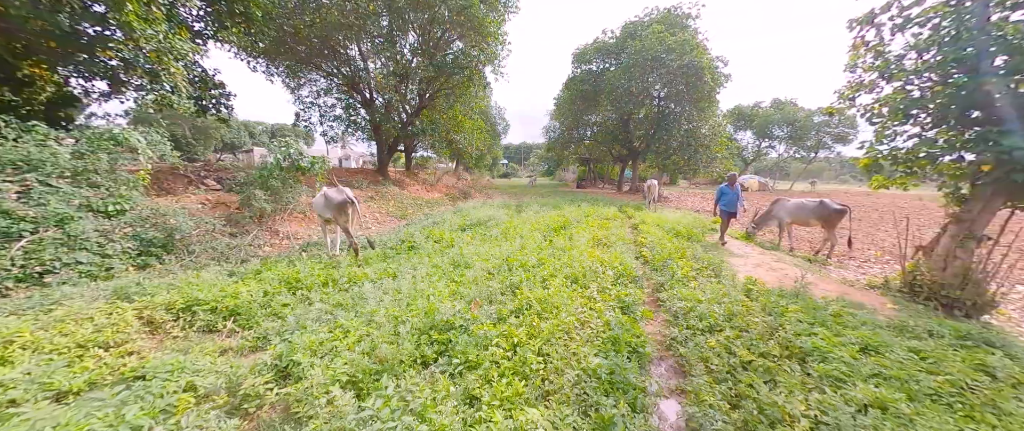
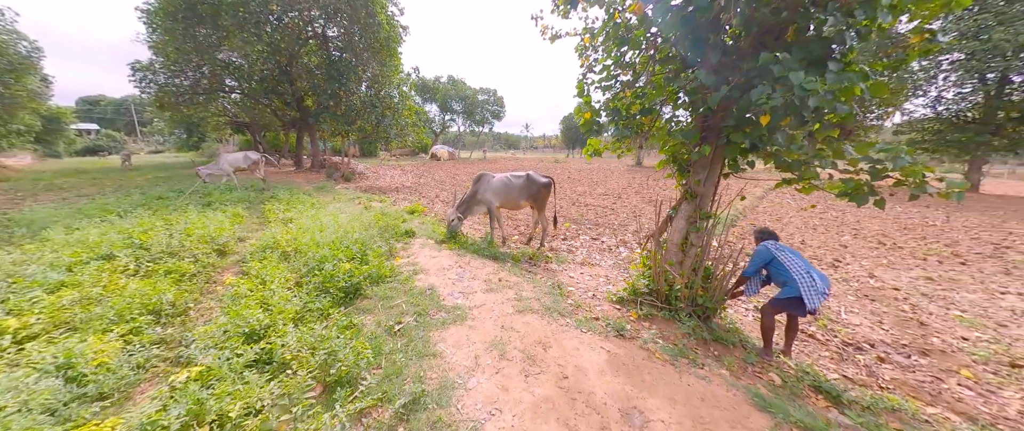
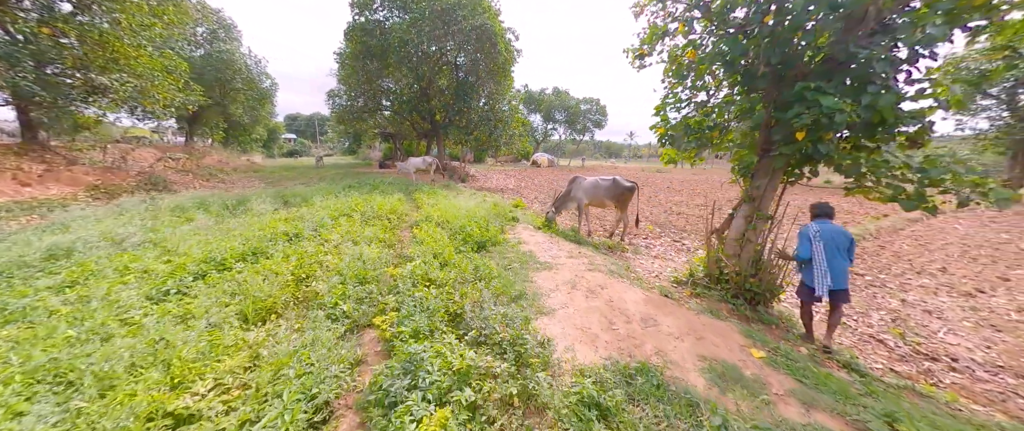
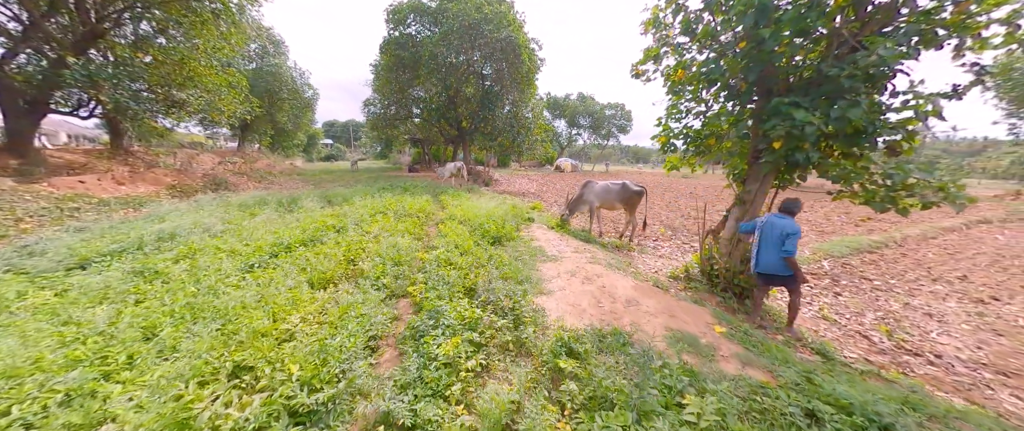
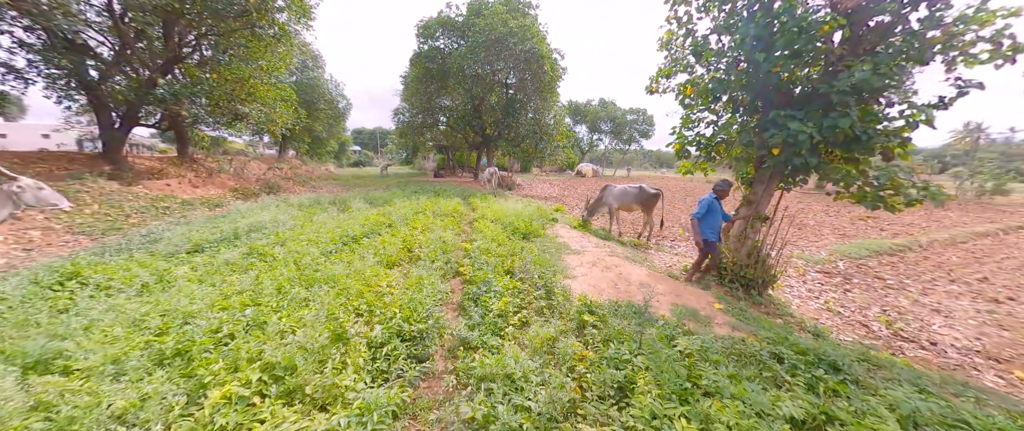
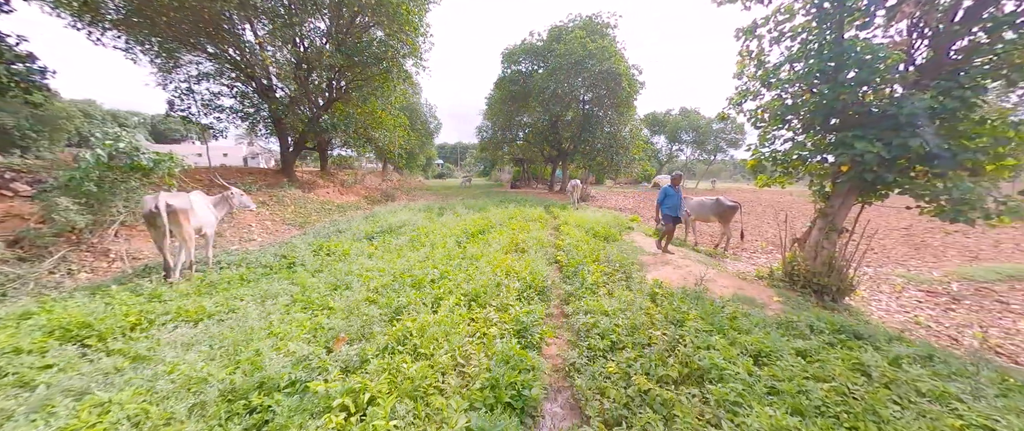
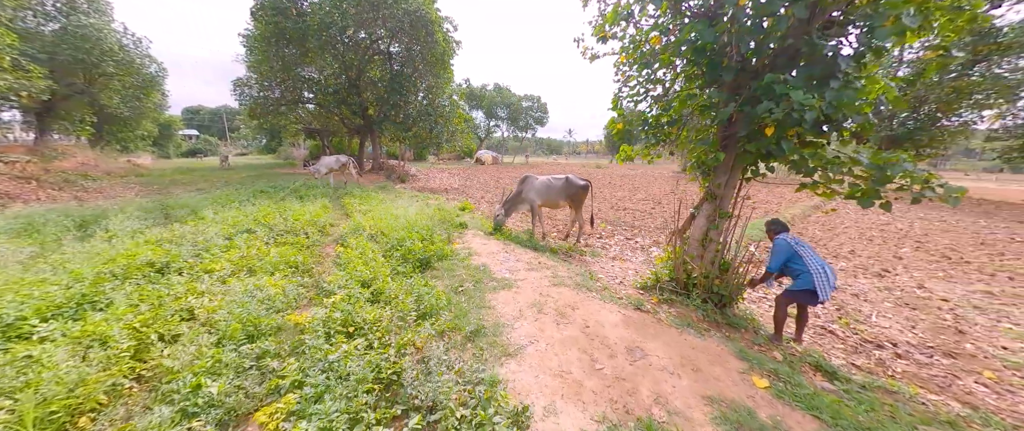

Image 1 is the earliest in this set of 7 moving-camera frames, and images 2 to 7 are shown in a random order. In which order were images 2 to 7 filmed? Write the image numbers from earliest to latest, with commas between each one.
6, 5, 4, 3, 7, 2
